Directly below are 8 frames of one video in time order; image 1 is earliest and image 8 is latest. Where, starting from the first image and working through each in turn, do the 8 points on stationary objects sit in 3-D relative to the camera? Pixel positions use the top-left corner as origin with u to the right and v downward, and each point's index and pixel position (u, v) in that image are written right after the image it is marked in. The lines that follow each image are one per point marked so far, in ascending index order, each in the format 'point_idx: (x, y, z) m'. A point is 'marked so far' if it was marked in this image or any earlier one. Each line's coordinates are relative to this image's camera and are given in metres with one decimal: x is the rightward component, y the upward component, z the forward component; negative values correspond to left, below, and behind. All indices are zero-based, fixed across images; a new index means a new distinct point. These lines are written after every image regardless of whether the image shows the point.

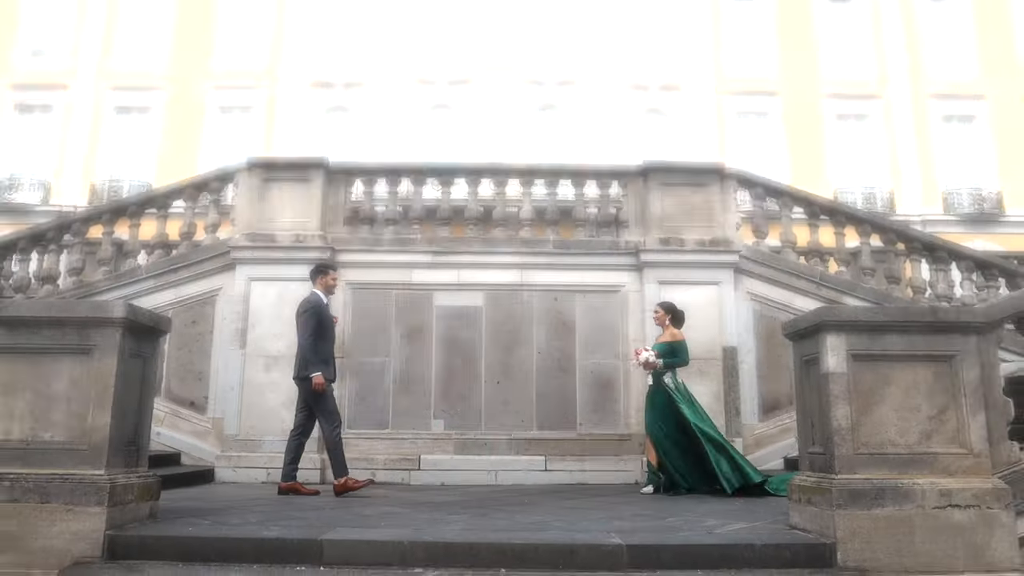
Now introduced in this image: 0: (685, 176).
0: (+4.1, +2.7, +8.7) m
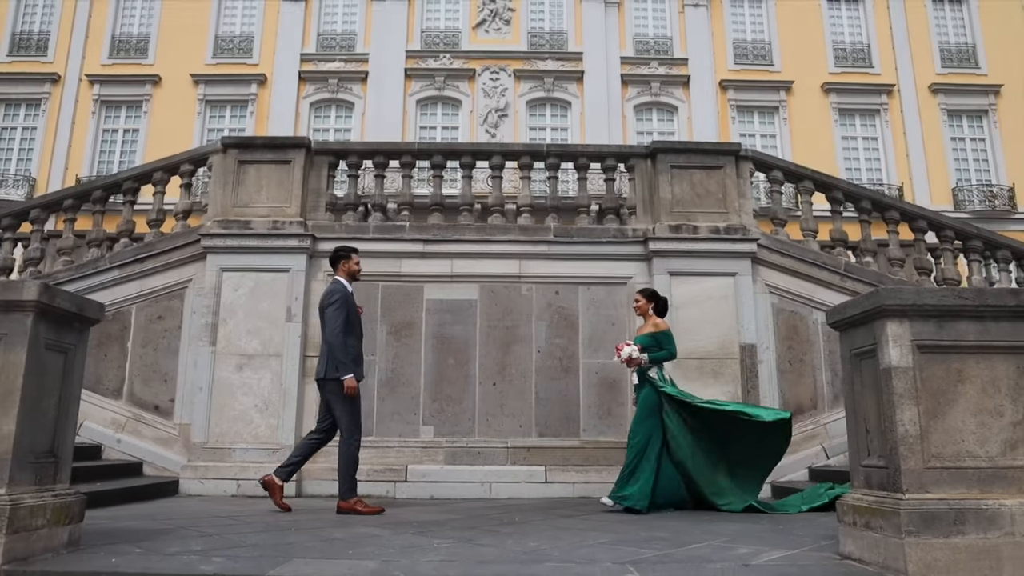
0: (+4.1, +2.9, +8.0) m
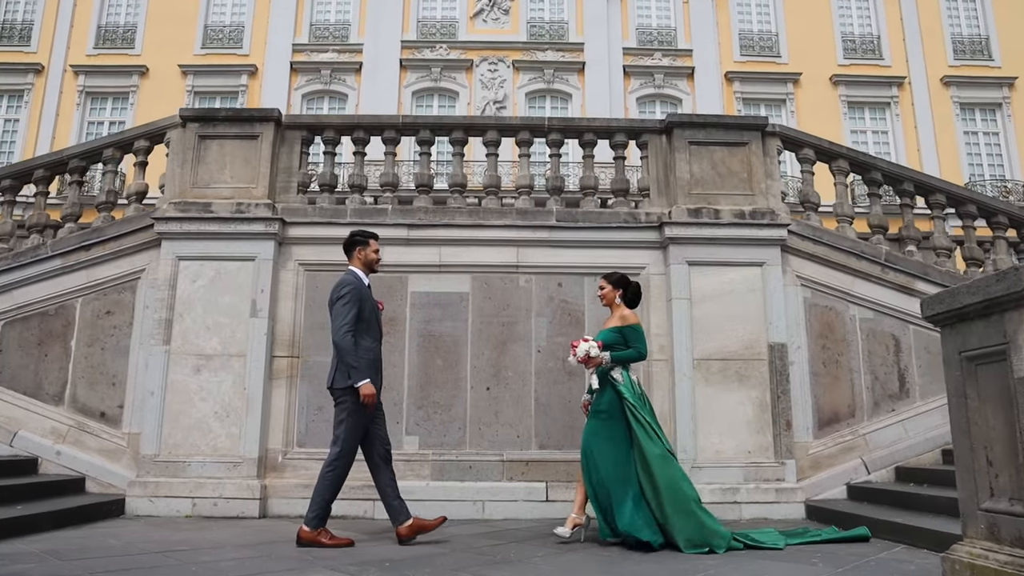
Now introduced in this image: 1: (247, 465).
0: (+4.0, +3.0, +7.1) m
1: (-4.7, -3.1, +6.4) m
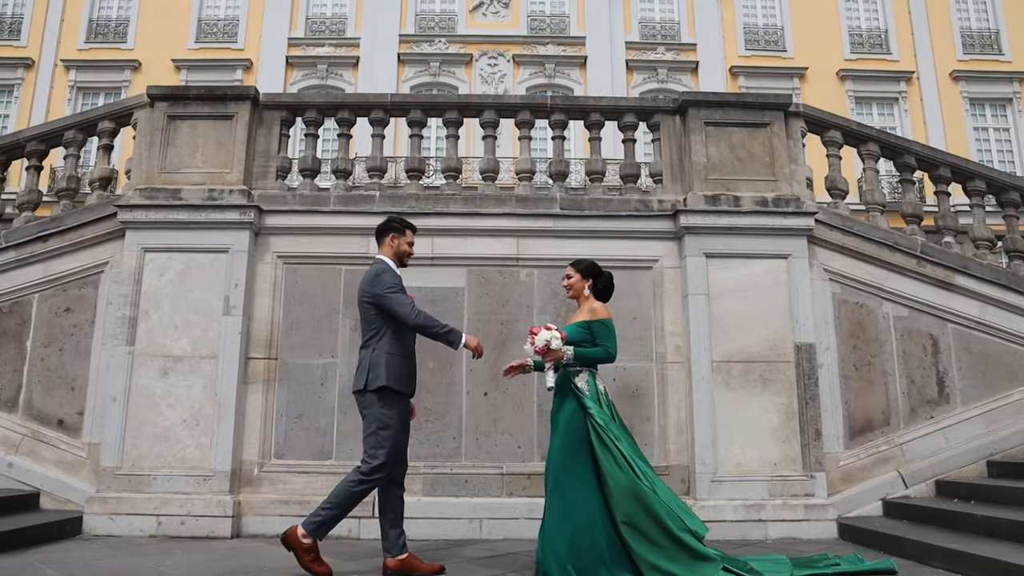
0: (+4.0, +3.1, +6.5) m
1: (-4.7, -3.0, +5.8) m
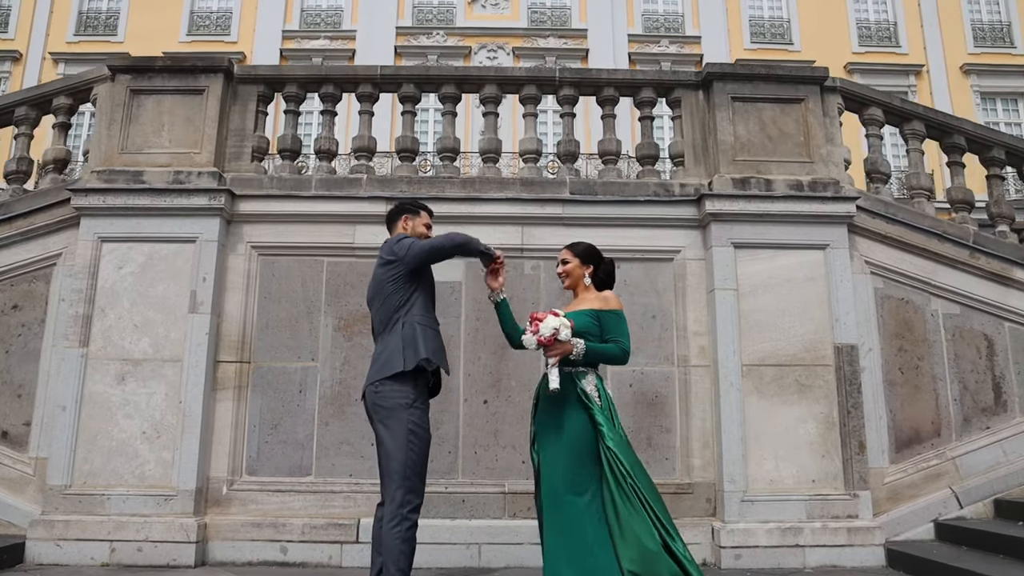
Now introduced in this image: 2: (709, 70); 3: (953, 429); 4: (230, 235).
0: (+4.0, +3.2, +5.8) m
1: (-4.6, -3.0, +5.1) m
2: (+3.1, +3.5, +5.8) m
3: (+6.6, -2.1, +5.5) m
4: (-4.4, +0.8, +5.6) m
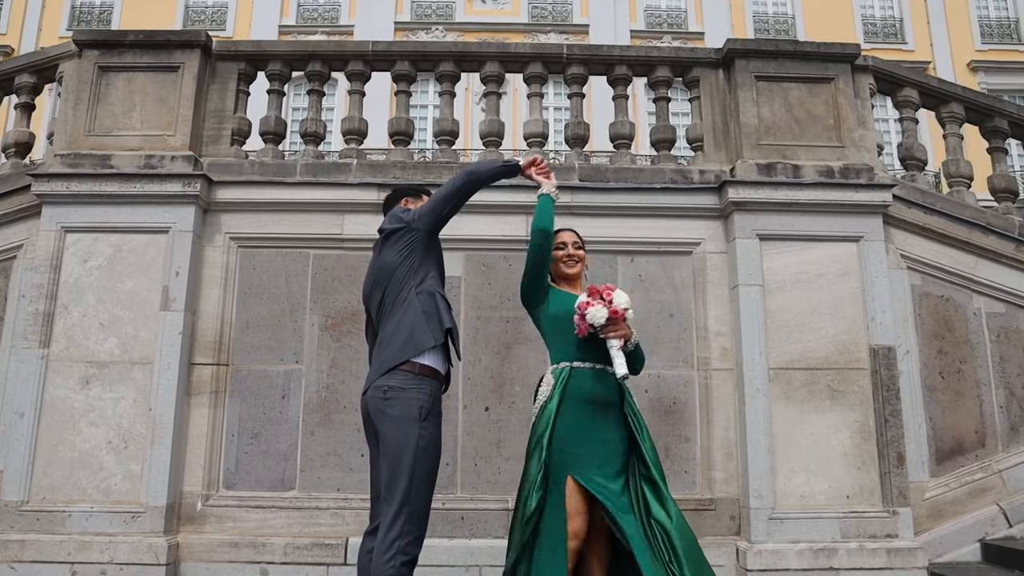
0: (+4.1, +3.3, +5.3) m
1: (-4.6, -2.9, +4.6) m
2: (+3.2, +3.5, +5.3) m
3: (+6.6, -2.1, +5.0) m
4: (-4.3, +0.9, +5.1) m
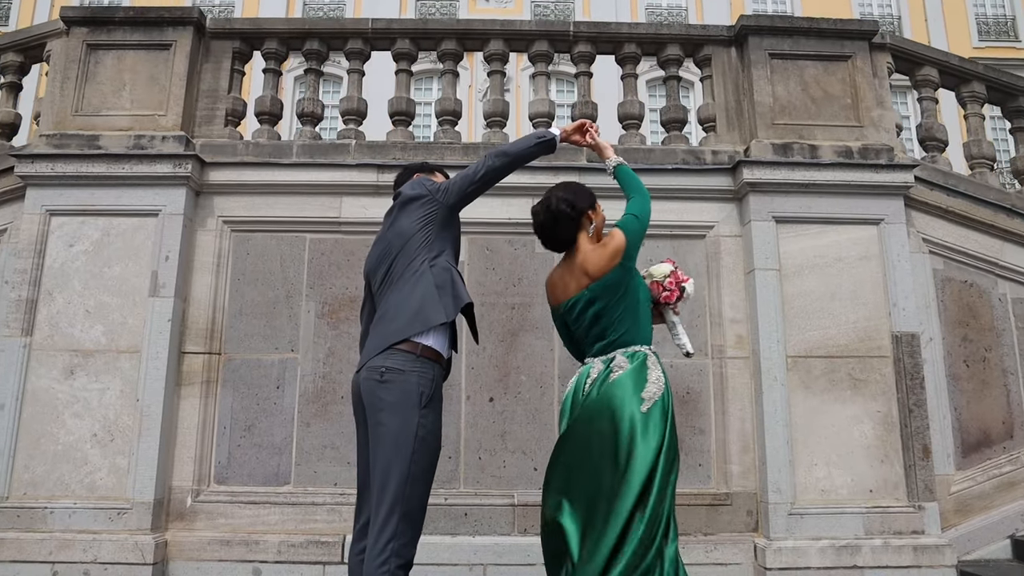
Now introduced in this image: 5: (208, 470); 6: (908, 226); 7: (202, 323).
0: (+4.2, +3.5, +5.1) m
1: (-4.5, -2.7, +4.4) m
2: (+3.2, +3.7, +5.1) m
3: (+6.7, -1.9, +4.8) m
4: (-4.2, +1.1, +4.9) m
5: (-3.9, -2.3, +4.6) m
6: (+5.3, +0.8, +4.9) m
7: (-4.1, -0.5, +4.8) m
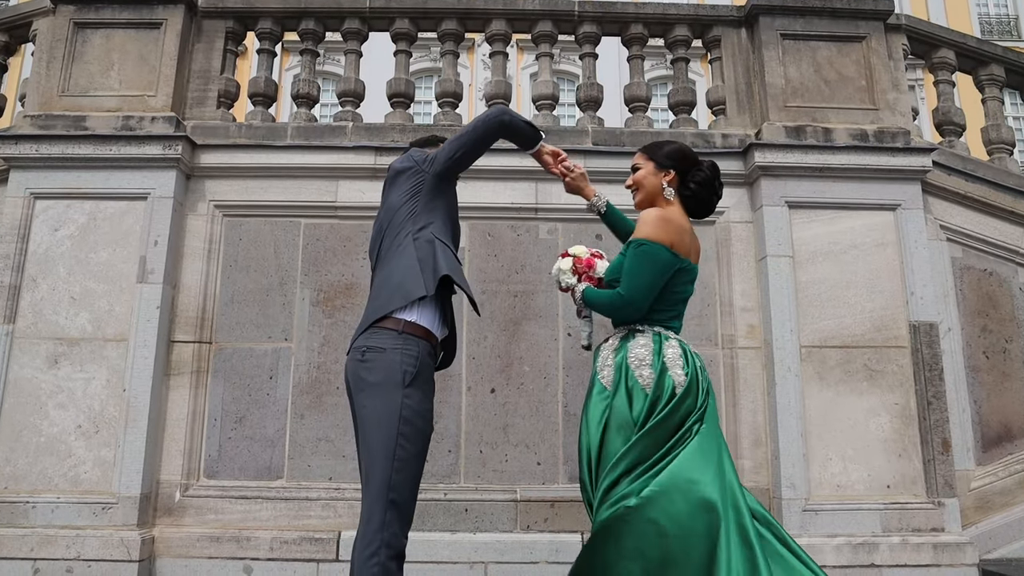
0: (+4.2, +3.6, +4.9) m
1: (-4.5, -2.5, +4.2) m
2: (+3.3, +3.9, +4.9) m
3: (+6.7, -1.7, +4.6) m
4: (-4.2, +1.2, +4.8) m
5: (-3.8, -2.2, +4.5) m
6: (+5.3, +1.0, +4.7) m
7: (-4.0, -0.3, +4.6) m
